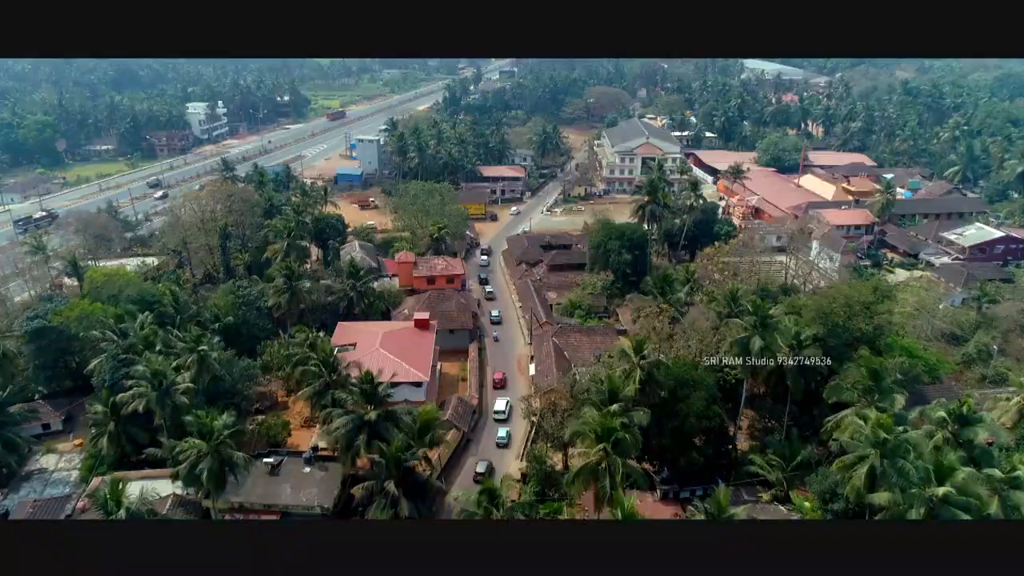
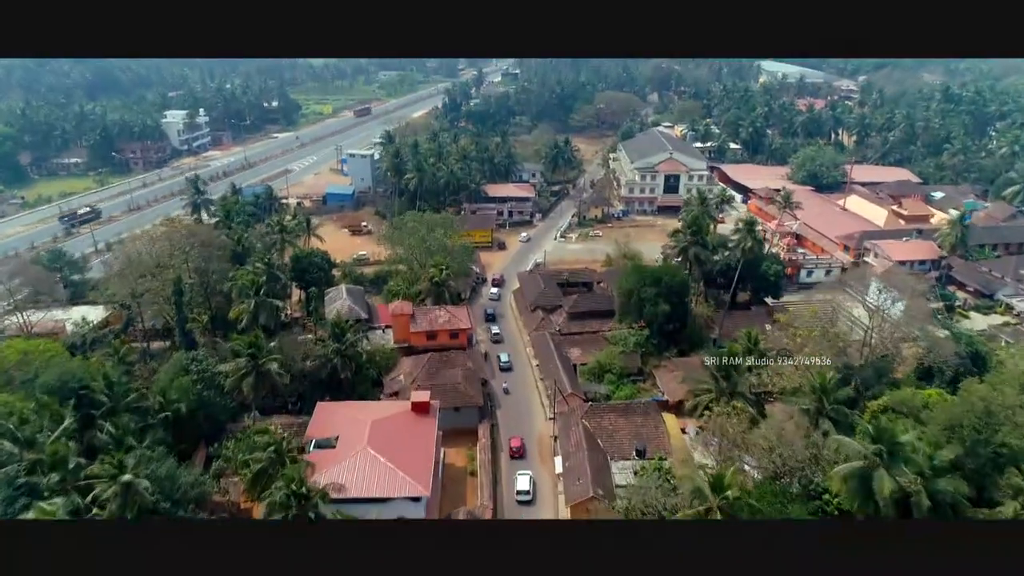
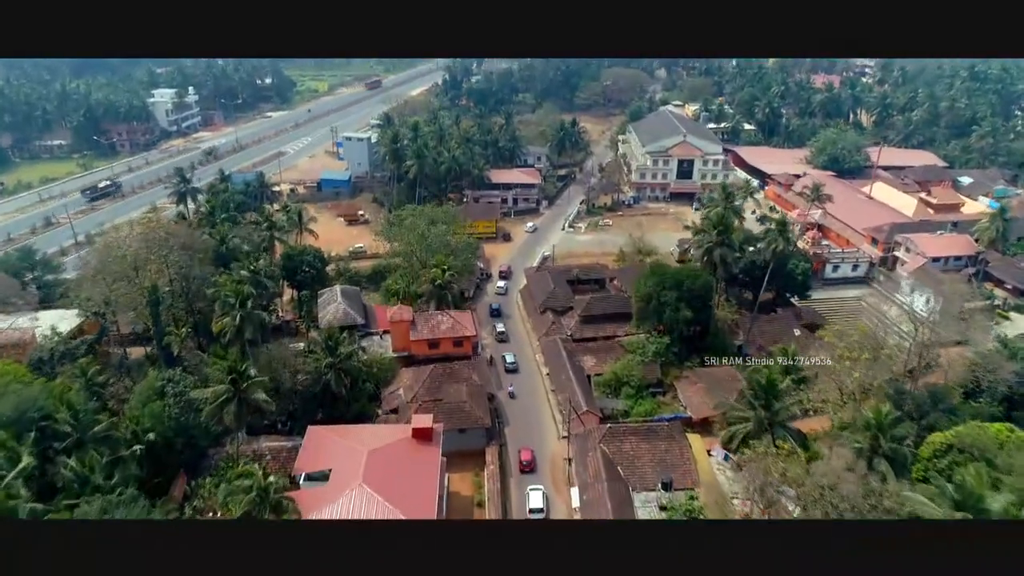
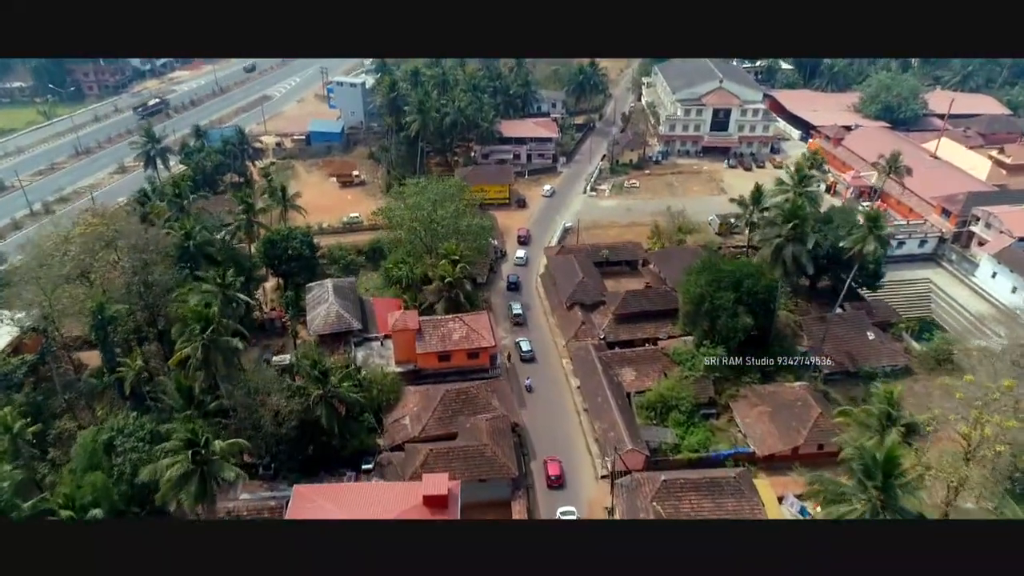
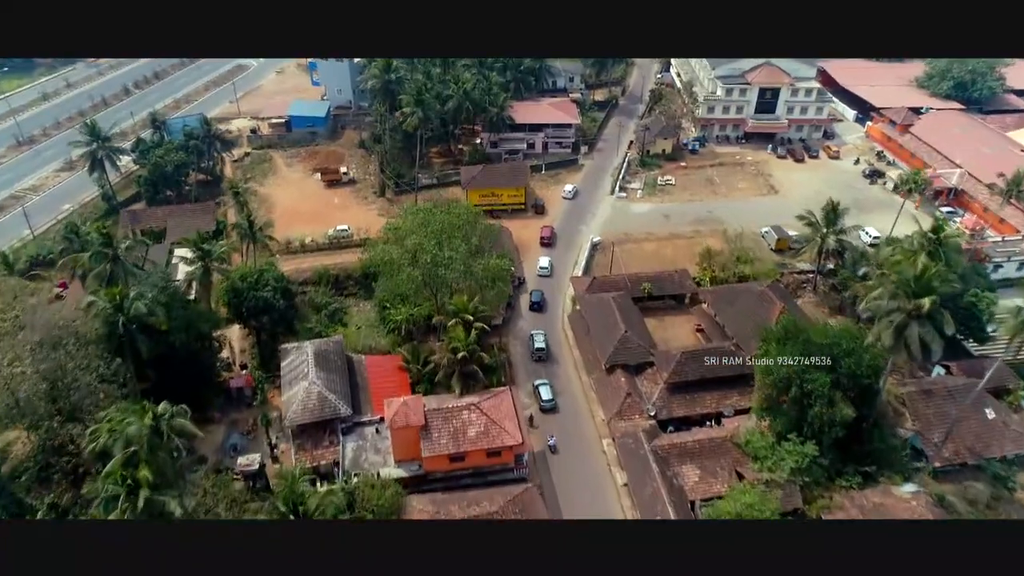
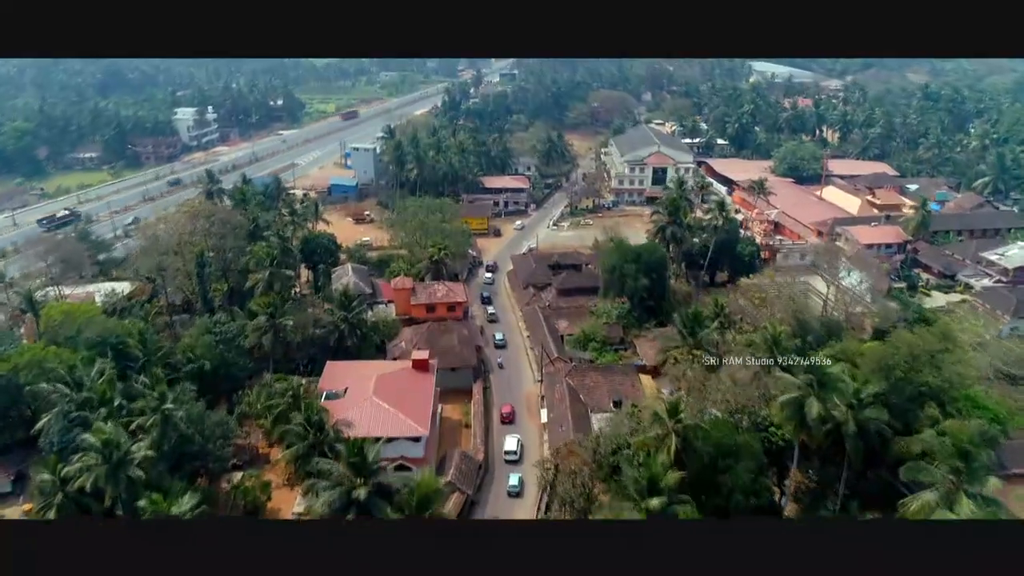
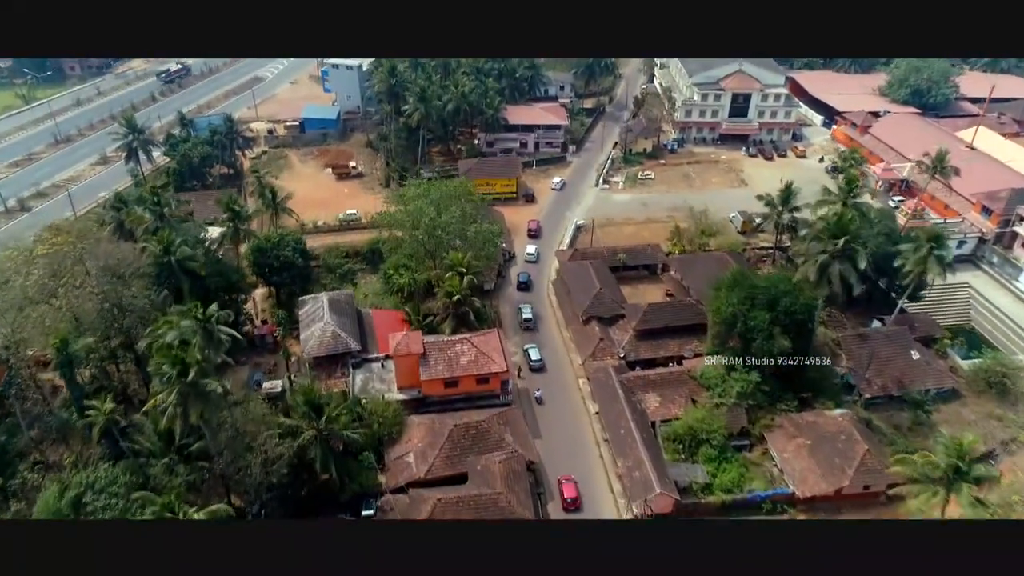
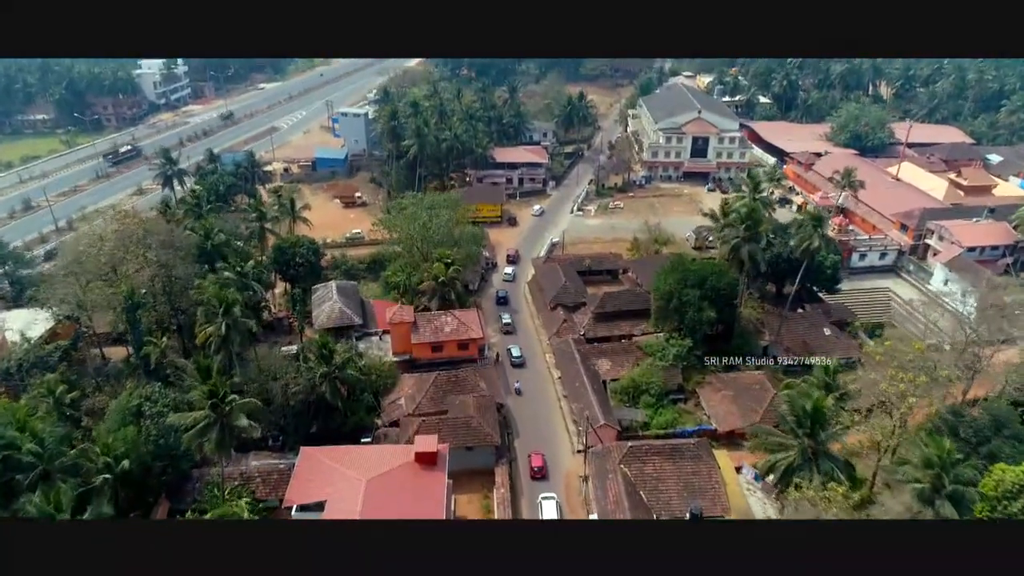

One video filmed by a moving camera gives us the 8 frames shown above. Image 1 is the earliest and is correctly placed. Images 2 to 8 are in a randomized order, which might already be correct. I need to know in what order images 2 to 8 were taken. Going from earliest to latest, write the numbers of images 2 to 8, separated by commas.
6, 2, 3, 8, 4, 7, 5
